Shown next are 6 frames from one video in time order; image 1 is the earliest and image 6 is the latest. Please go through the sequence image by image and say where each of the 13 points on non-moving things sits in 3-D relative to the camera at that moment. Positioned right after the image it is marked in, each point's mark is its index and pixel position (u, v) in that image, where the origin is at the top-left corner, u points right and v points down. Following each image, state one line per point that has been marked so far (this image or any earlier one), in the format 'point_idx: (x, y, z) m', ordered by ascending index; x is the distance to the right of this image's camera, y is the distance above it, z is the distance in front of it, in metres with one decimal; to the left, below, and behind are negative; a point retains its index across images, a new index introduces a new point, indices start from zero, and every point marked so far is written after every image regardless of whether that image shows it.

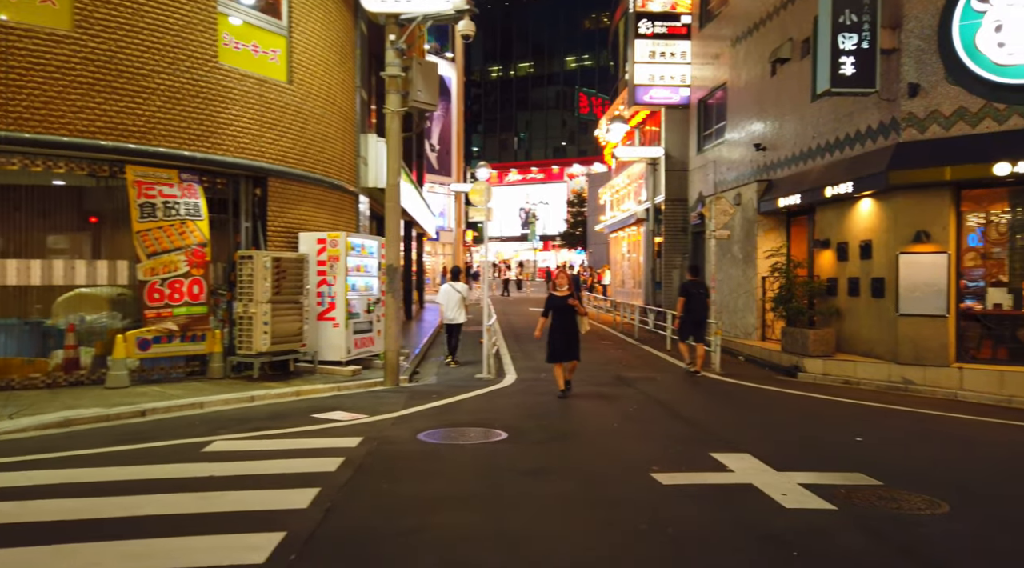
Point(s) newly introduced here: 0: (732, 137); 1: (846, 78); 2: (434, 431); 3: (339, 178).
0: (+5.6, +3.7, +19.3) m
1: (+5.7, +3.5, +12.9) m
2: (-0.7, -1.5, +7.5) m
3: (-3.1, +1.9, +13.2) m
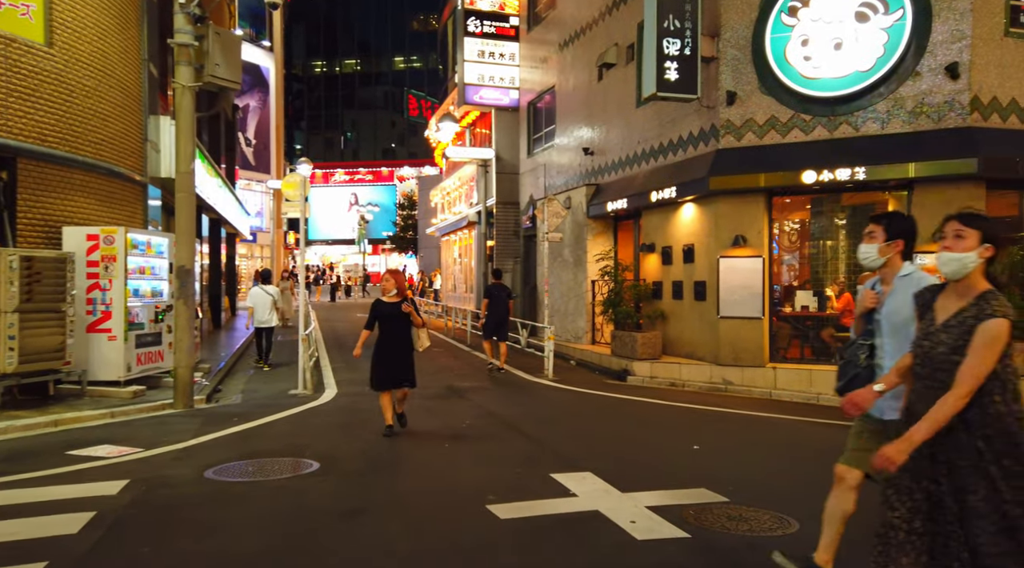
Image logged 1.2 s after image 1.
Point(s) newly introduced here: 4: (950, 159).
0: (+1.2, +3.6, +19.2) m
1: (+2.7, +3.4, +13.0) m
2: (-2.3, -1.5, +6.3) m
3: (-5.9, +1.8, +11.3) m
4: (+6.5, +1.8, +11.3) m
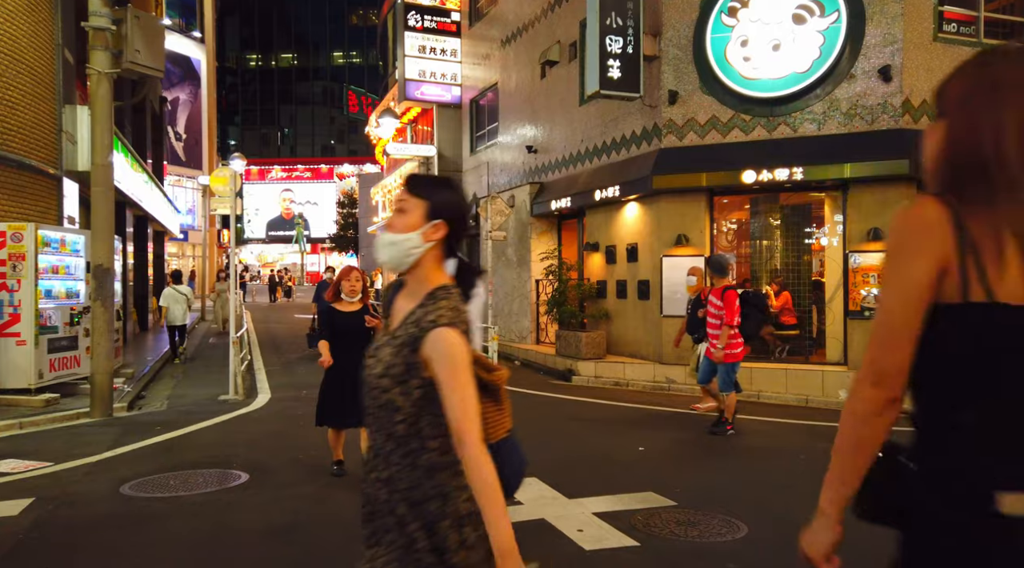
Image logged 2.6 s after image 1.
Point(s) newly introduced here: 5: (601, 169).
0: (-0.2, +3.6, +19.0) m
1: (+1.7, +3.5, +13.0) m
2: (-2.8, -1.5, +5.9) m
3: (-6.7, +1.8, +10.6) m
4: (+5.6, +1.9, +11.5) m
5: (+1.7, +2.2, +14.8) m
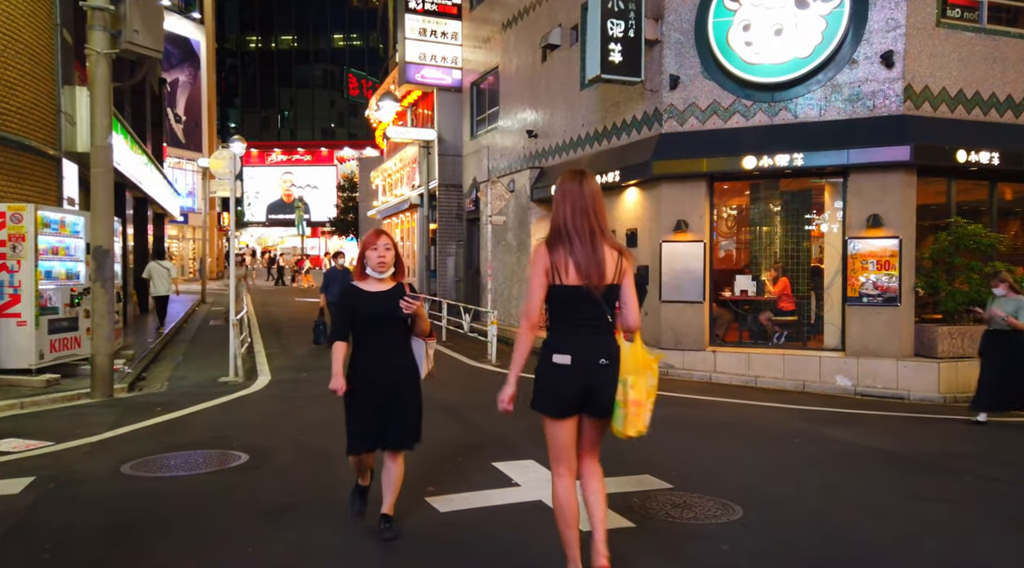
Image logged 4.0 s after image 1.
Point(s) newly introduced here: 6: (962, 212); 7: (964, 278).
0: (-0.2, +4.0, +19.0) m
1: (+1.7, +3.7, +12.9) m
2: (-2.8, -1.3, +5.9) m
3: (-6.7, +2.0, +10.6) m
4: (+5.6, +2.1, +11.5) m
5: (+1.7, +2.5, +14.7) m
6: (+7.5, +1.2, +12.6) m
7: (+6.8, +0.1, +11.5) m
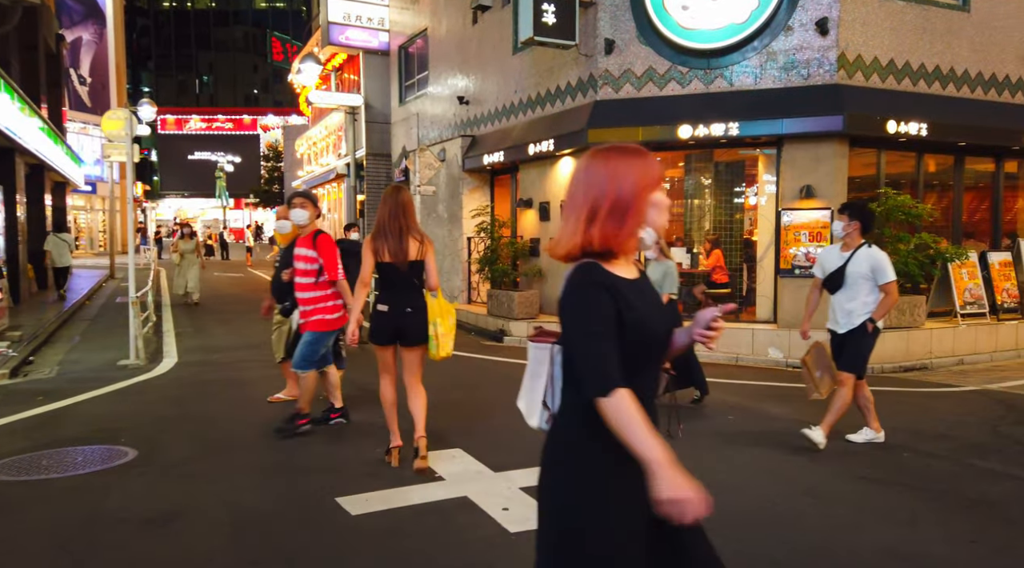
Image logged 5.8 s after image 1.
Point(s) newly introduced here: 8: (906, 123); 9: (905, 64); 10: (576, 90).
0: (-1.9, +4.7, +18.2) m
1: (+0.6, +4.2, +12.3) m
2: (-3.3, -1.2, +5.2) m
3: (-7.7, +2.4, +9.4) m
4: (+4.6, +2.5, +11.3) m
5: (+0.4, +3.0, +14.2) m
6: (+6.3, +1.7, +12.6) m
7: (+5.7, +0.5, +11.5) m
8: (+6.1, +2.5, +11.7) m
9: (+6.3, +3.5, +12.2) m
10: (+1.1, +3.4, +13.2) m
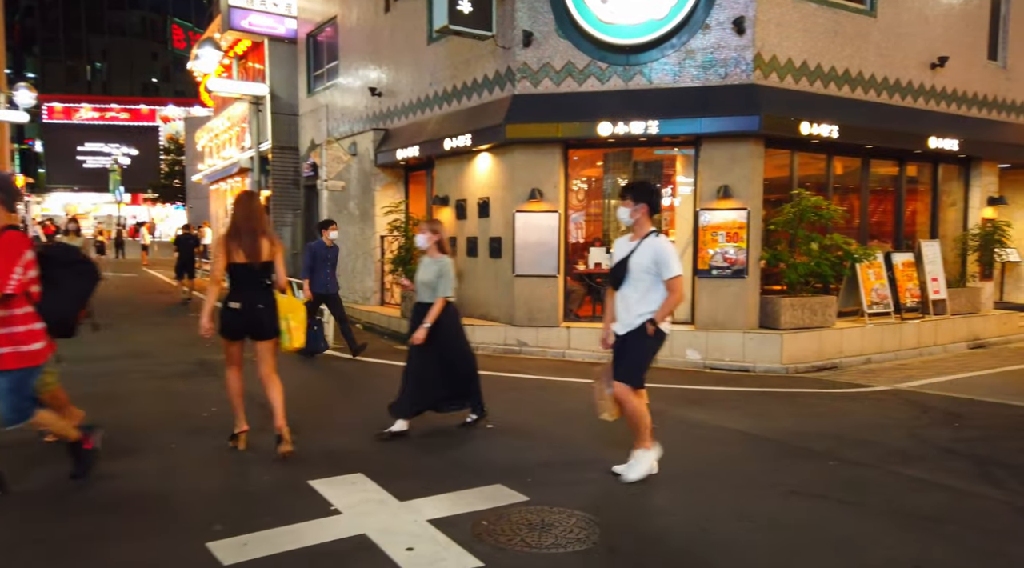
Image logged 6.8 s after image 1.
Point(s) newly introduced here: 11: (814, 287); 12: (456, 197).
0: (-3.8, +4.6, +17.3) m
1: (-0.7, +4.1, +11.8) m
2: (-3.8, -1.2, +4.2) m
3: (-8.6, +2.3, +7.9) m
4: (+3.3, +2.5, +11.2) m
5: (-1.1, +3.0, +13.6) m
6: (+4.9, +1.7, +12.7) m
7: (+4.4, +0.5, +11.5) m
8: (+4.8, +2.5, +11.7) m
9: (+5.0, +3.5, +12.2) m
10: (-0.3, +3.4, +12.7) m
11: (+4.8, 0.0, +11.7) m
12: (-1.0, +1.6, +13.9) m
